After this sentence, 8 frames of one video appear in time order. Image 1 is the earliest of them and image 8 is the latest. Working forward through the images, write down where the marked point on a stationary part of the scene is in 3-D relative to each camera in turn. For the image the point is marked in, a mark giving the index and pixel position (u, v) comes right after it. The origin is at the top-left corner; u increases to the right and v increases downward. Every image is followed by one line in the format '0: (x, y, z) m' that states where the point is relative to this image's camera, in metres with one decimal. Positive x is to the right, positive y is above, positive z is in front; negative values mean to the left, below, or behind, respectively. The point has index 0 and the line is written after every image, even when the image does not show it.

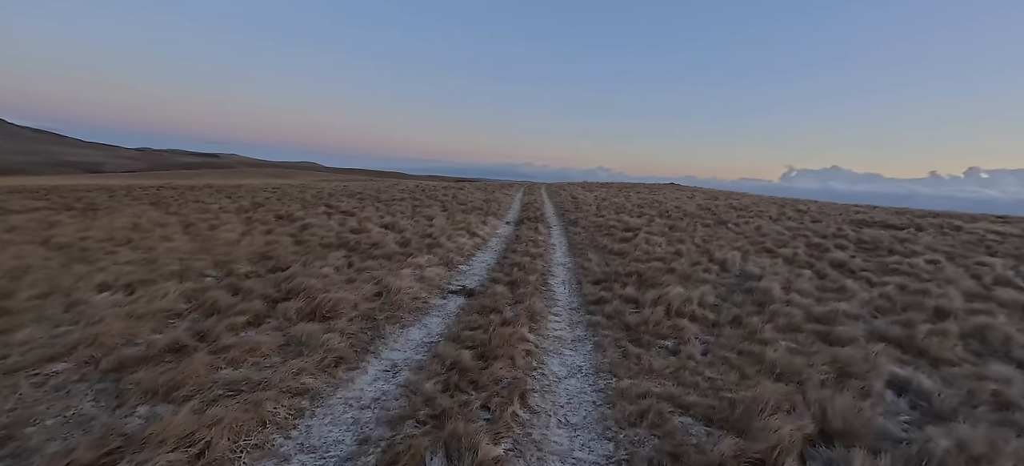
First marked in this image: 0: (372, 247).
0: (-5.8, -0.6, +17.1) m
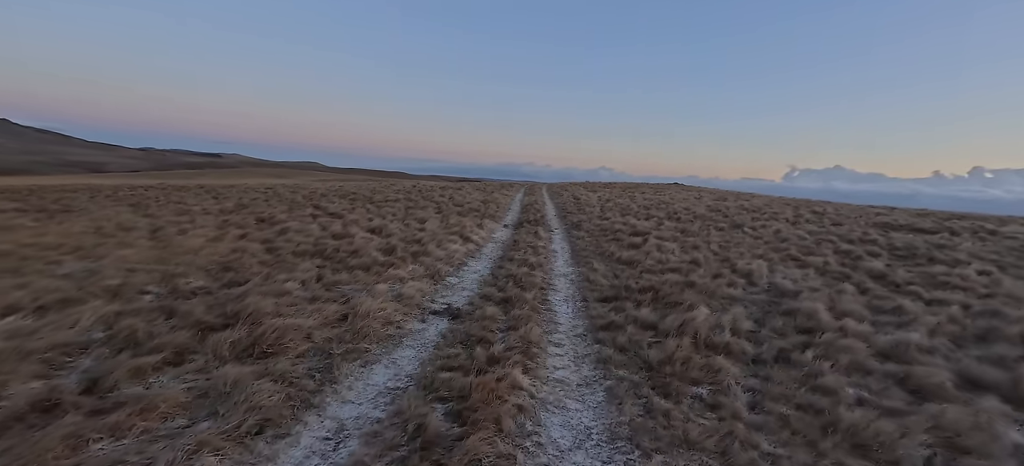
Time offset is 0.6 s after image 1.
0: (-6.0, -0.8, +15.2) m
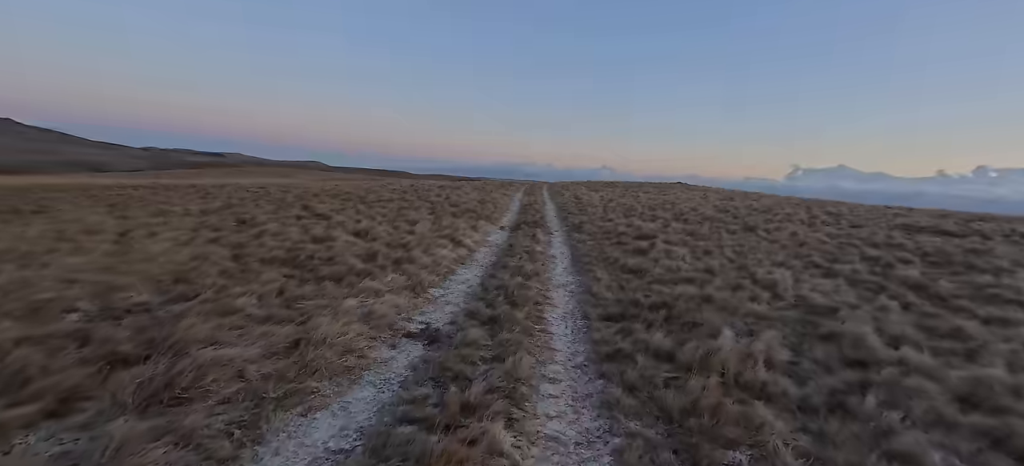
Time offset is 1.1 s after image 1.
0: (-6.2, -1.0, +13.7) m
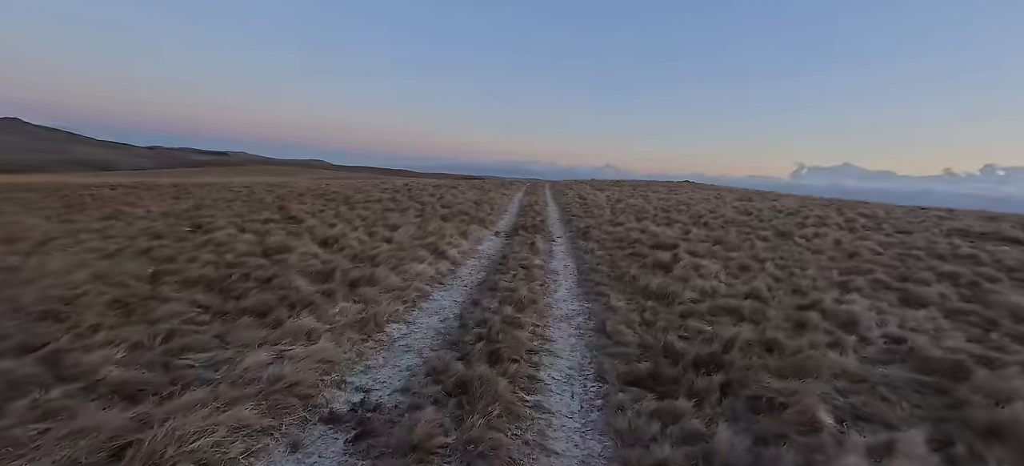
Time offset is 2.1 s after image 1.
0: (-6.5, -1.4, +10.6) m
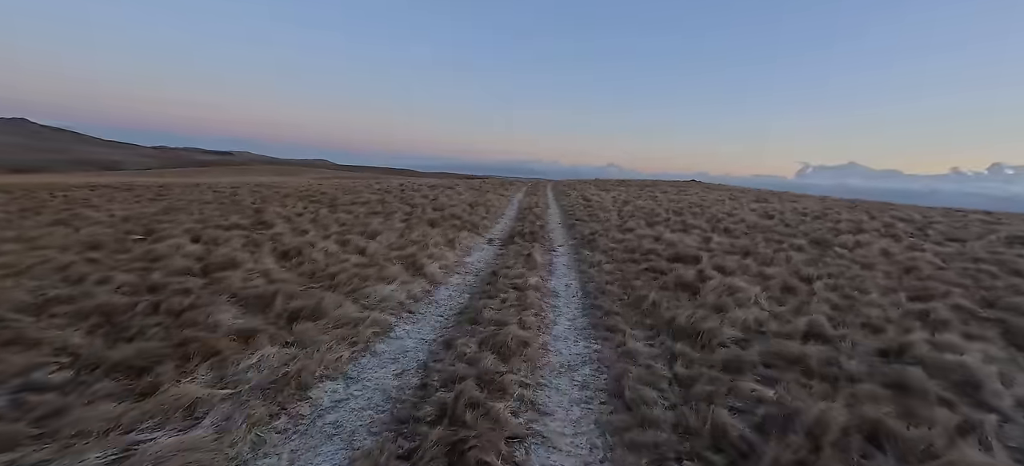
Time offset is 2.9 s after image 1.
0: (-6.8, -1.7, +8.1) m
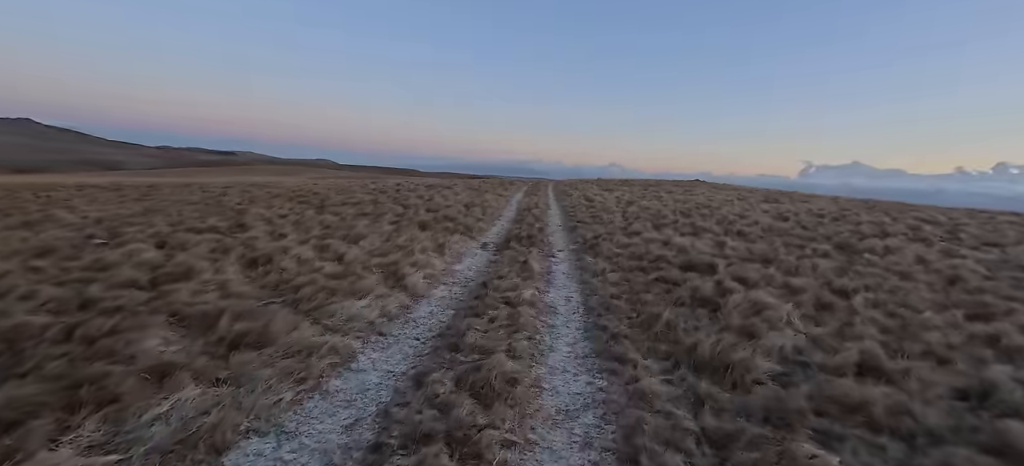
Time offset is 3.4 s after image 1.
0: (-7.0, -1.9, +6.6) m
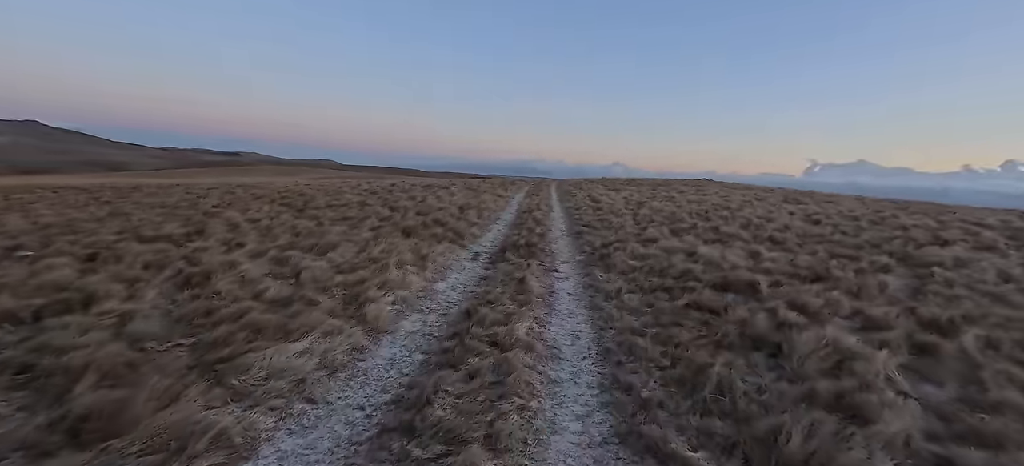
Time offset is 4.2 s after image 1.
0: (-7.2, -2.2, +4.2) m
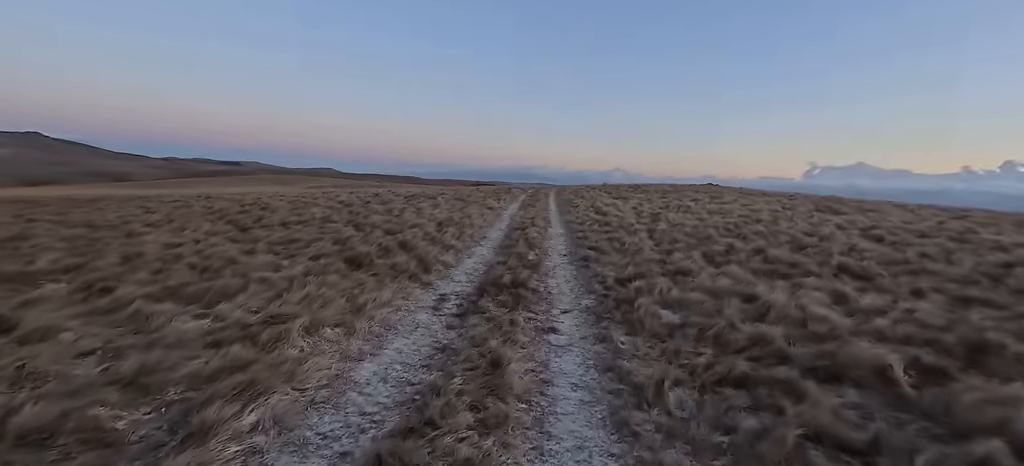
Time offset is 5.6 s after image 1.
0: (-7.7, -3.1, -0.2) m
